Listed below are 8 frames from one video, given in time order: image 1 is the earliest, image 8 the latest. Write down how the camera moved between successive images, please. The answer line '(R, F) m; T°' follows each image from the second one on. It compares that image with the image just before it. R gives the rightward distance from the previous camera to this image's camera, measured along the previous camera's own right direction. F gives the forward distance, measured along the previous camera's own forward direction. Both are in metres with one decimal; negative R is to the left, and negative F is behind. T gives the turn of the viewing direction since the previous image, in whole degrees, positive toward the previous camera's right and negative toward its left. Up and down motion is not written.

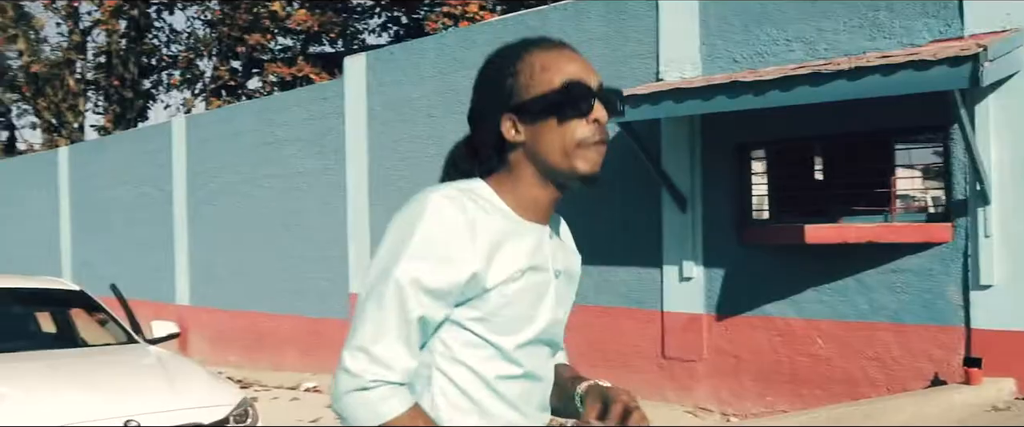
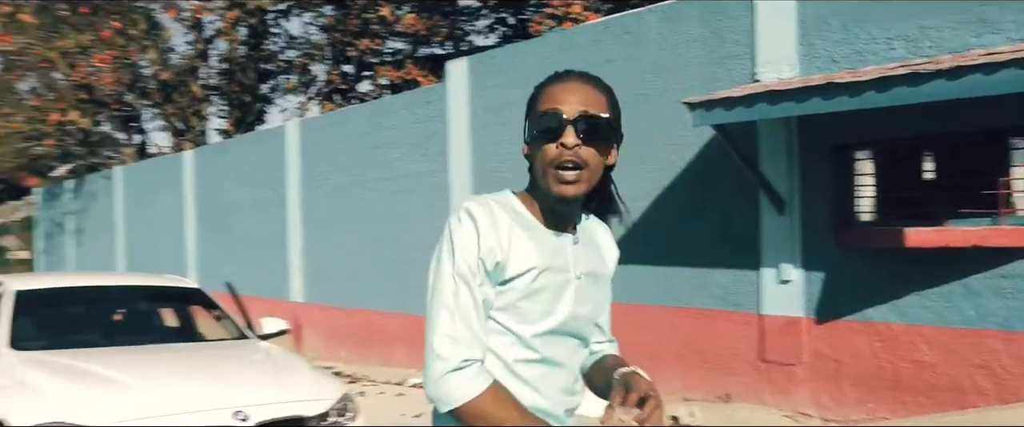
(+0.1, -0.1) m; -7°
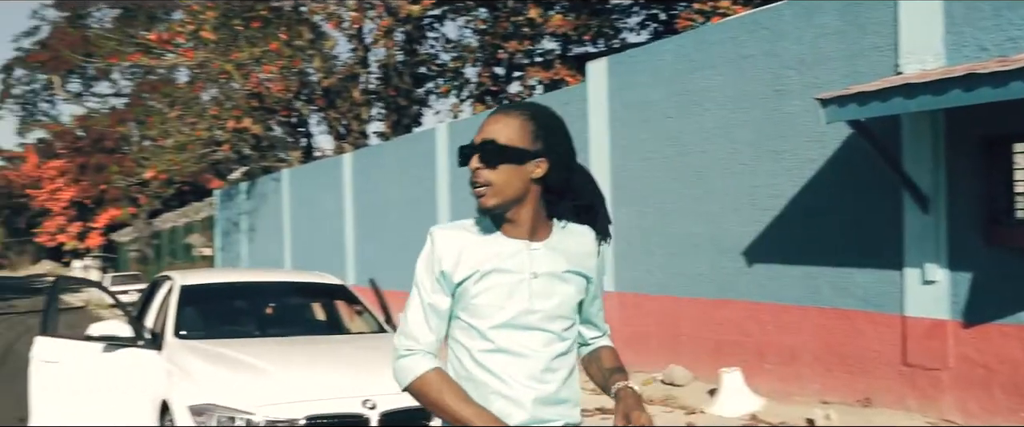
(+0.2, -0.1) m; -10°
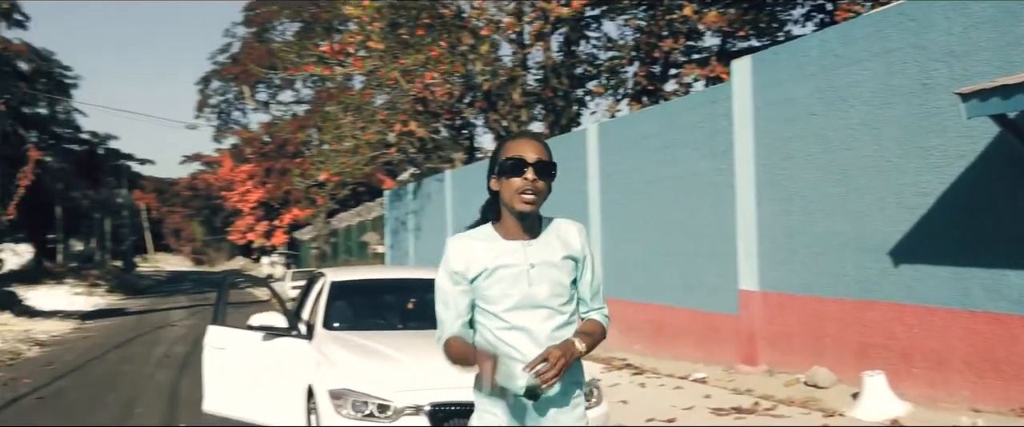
(+0.3, -0.2) m; -11°
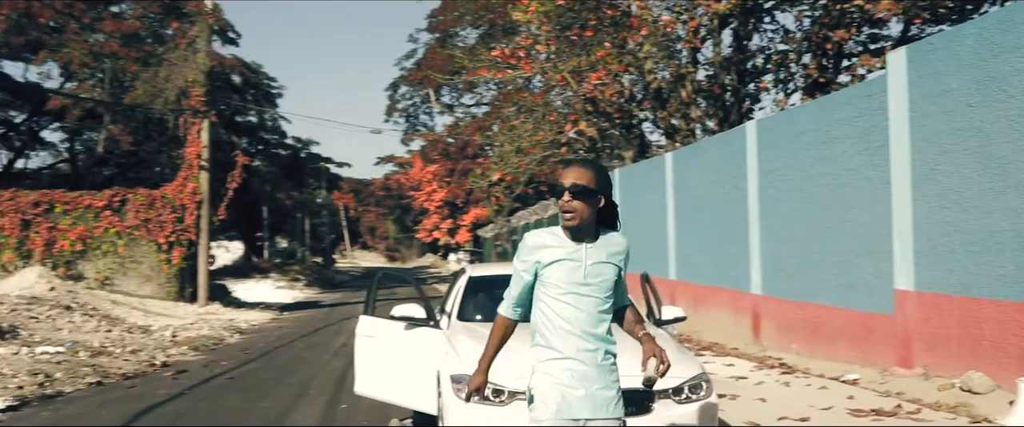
(+0.5, -0.3) m; -12°
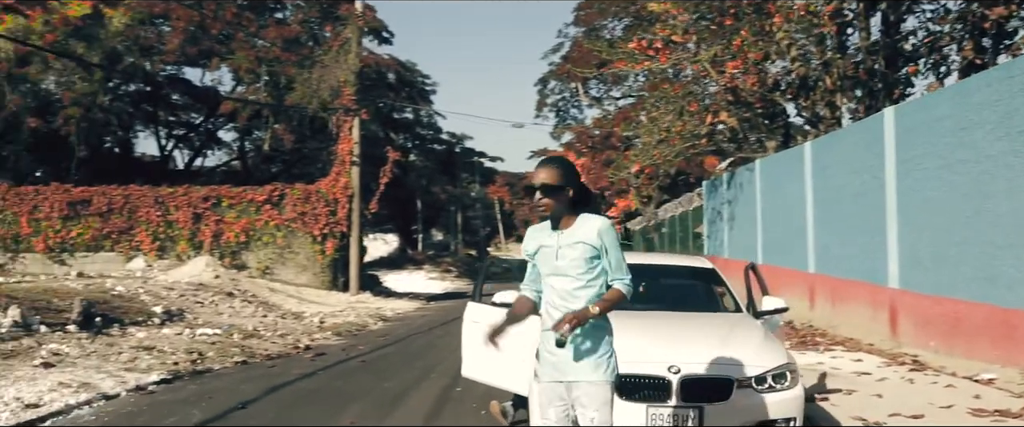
(+0.4, -0.1) m; -10°
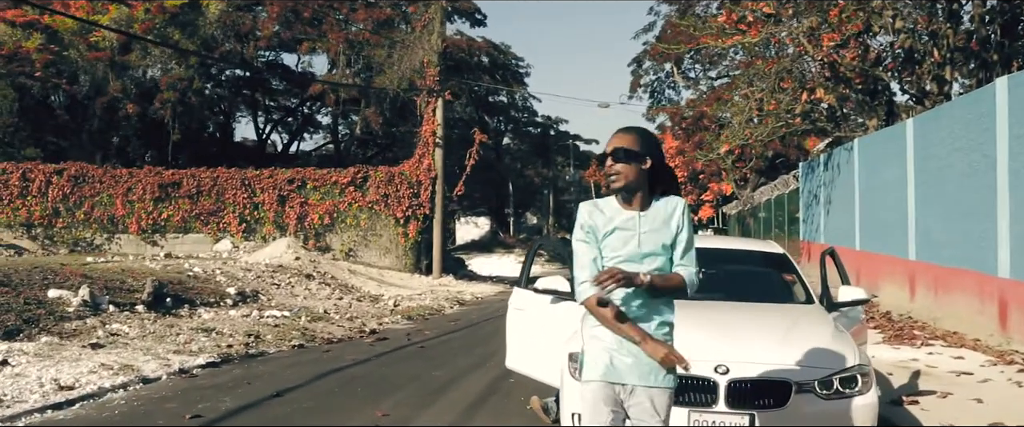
(+0.4, +0.6) m; -6°
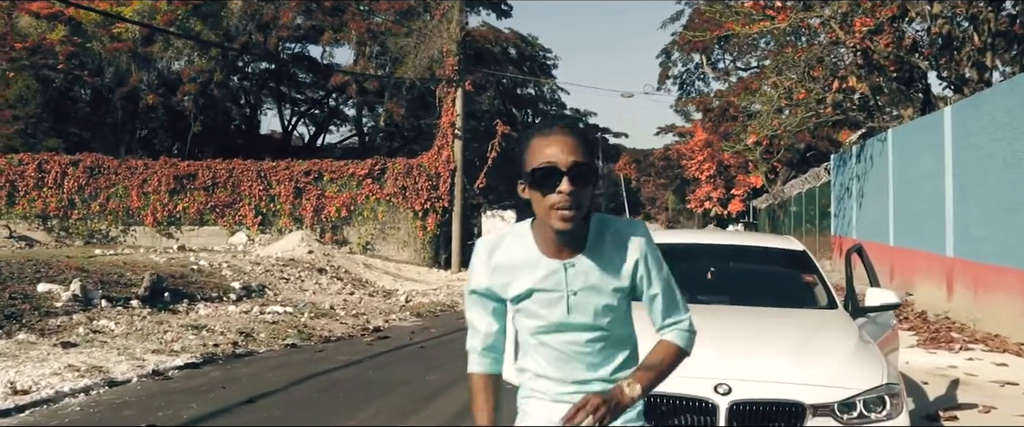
(+0.3, +0.7) m; -2°
